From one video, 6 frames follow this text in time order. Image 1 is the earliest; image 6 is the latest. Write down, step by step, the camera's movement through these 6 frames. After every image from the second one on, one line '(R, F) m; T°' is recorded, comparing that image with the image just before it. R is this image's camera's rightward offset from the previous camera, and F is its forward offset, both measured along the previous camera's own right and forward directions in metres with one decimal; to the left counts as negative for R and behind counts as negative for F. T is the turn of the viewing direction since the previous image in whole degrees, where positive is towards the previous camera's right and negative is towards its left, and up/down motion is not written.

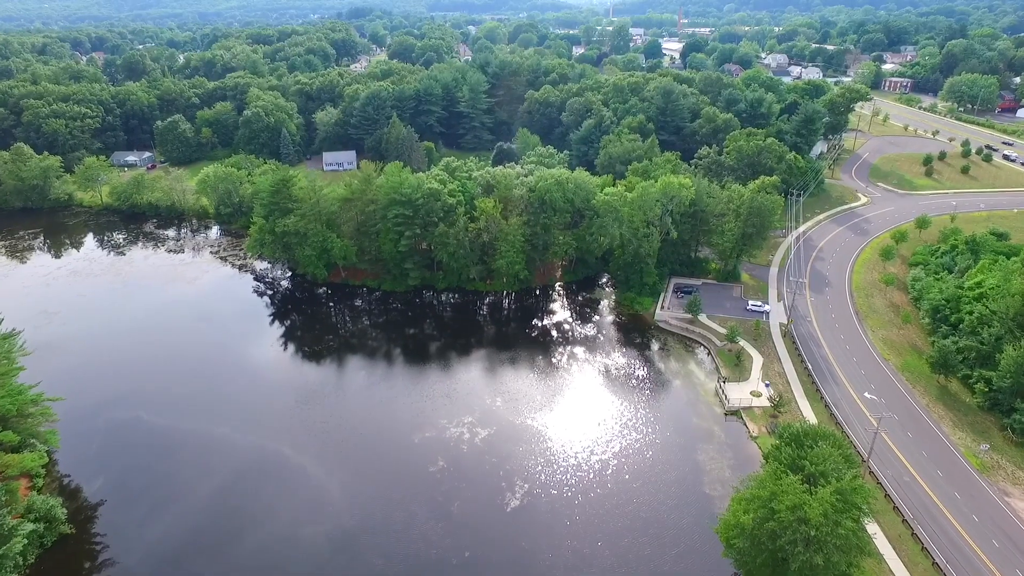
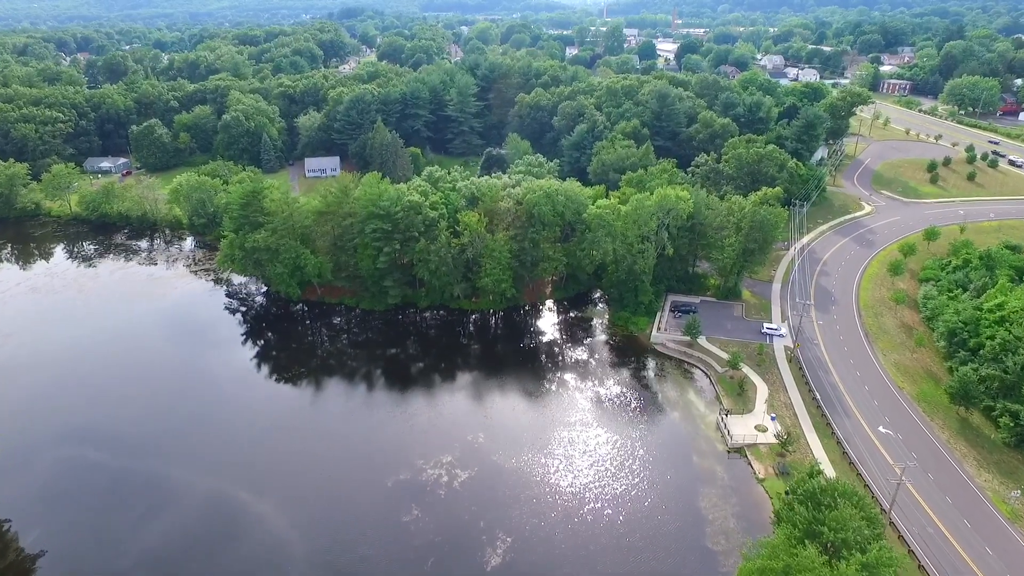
(+0.9, +3.8) m; 0°
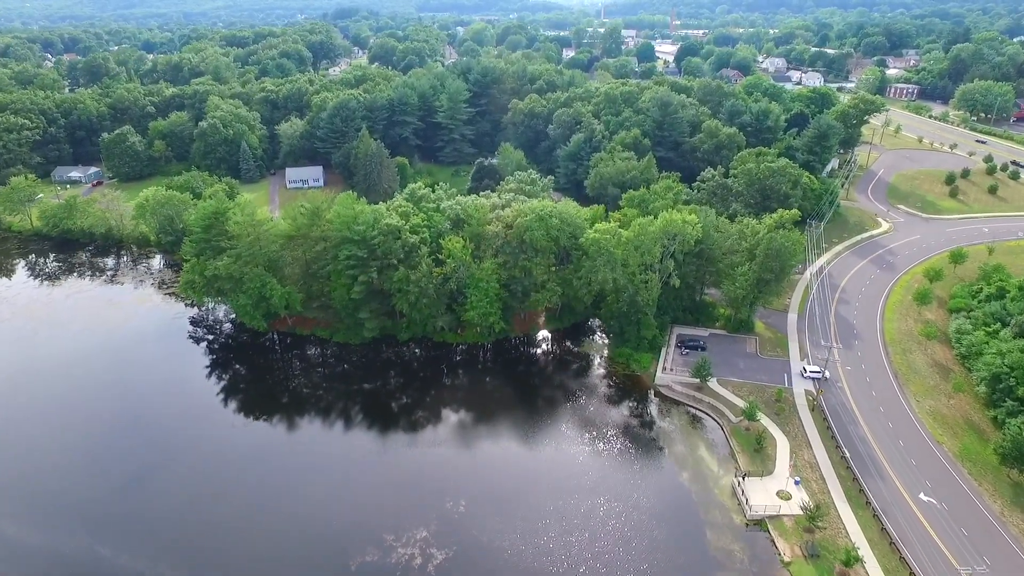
(+0.7, +5.5) m; 0°
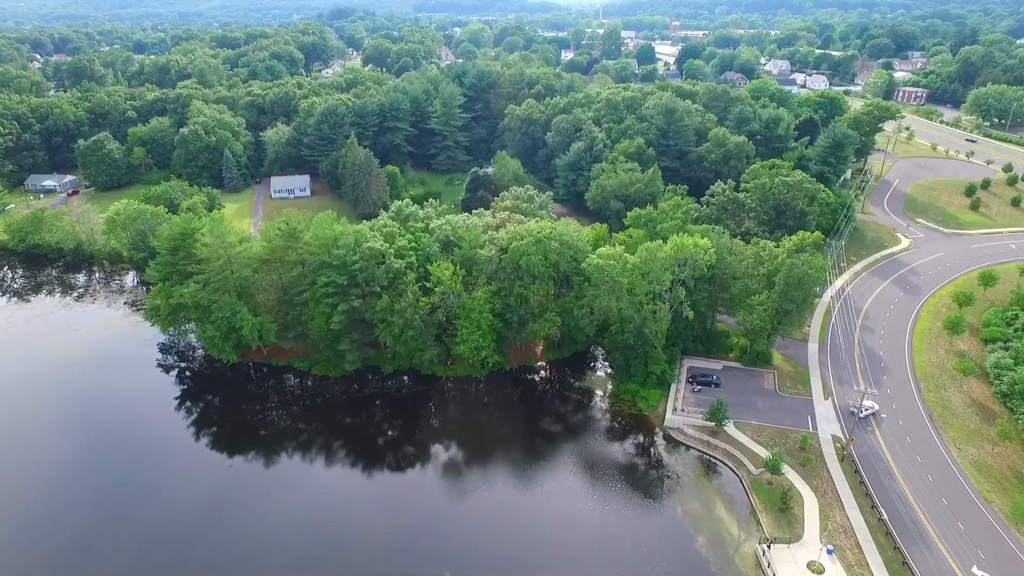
(+0.3, +4.6) m; 0°
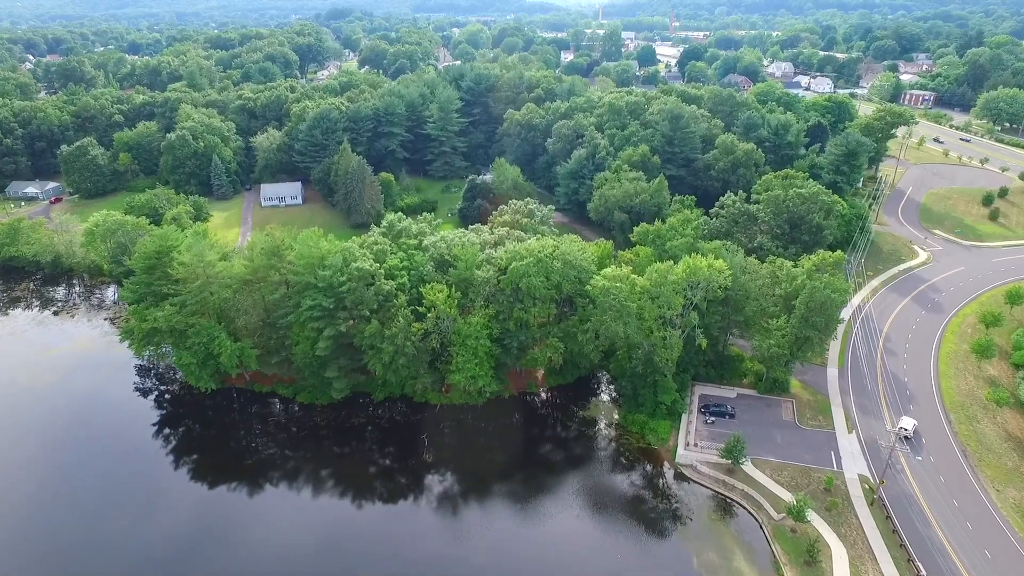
(0.0, +3.2) m; 0°
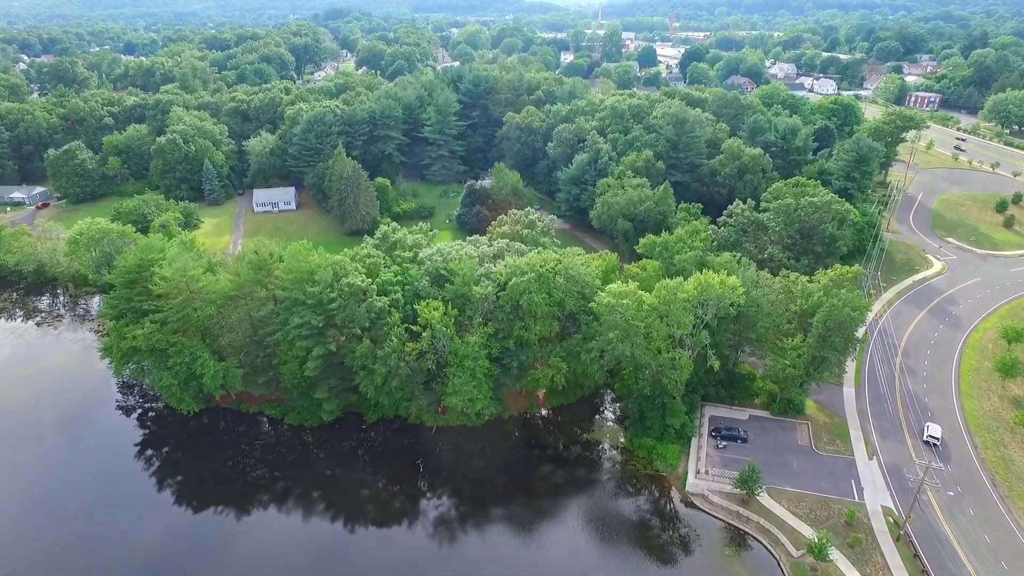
(-0.1, +2.3) m; 0°
